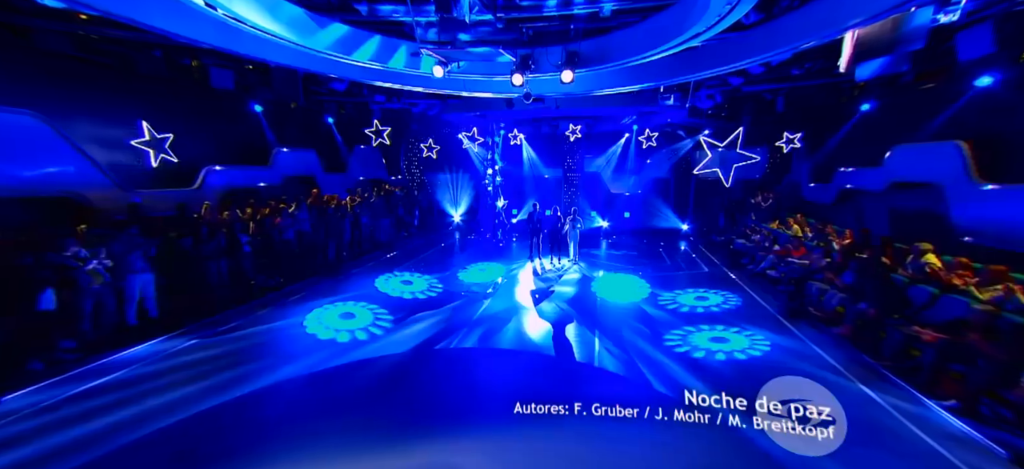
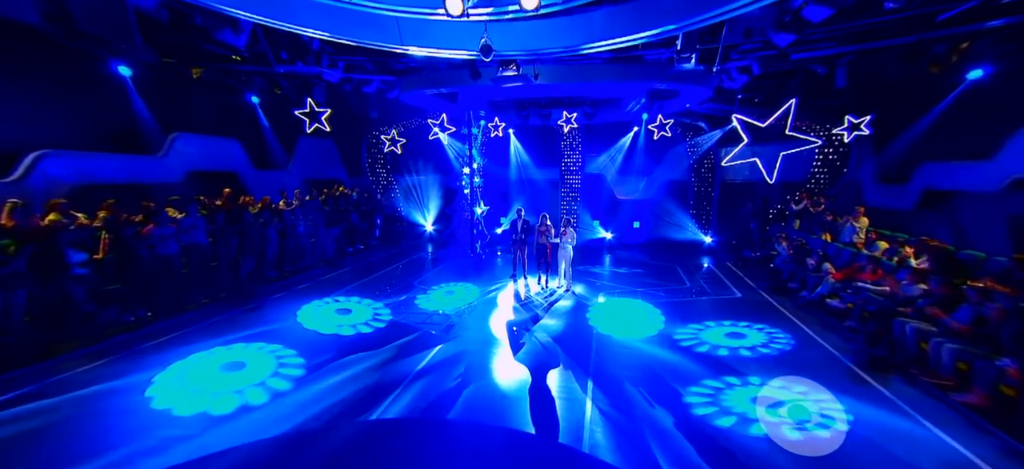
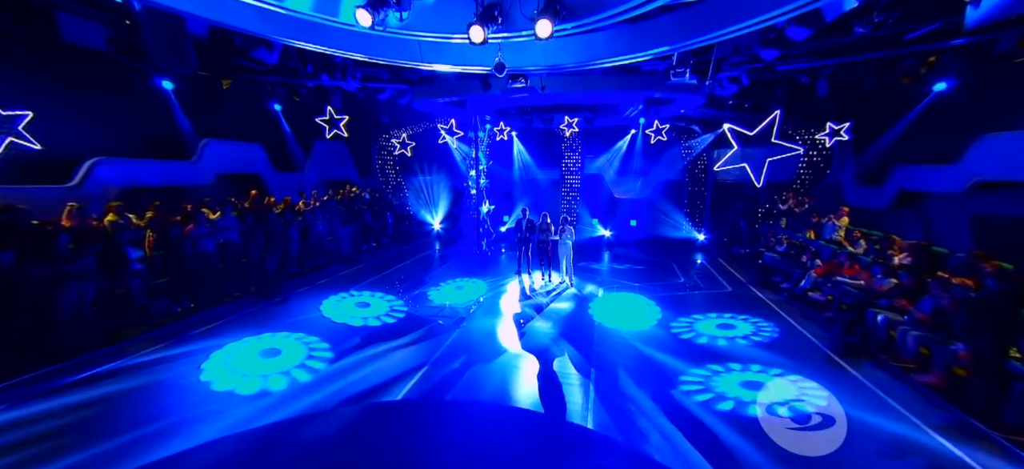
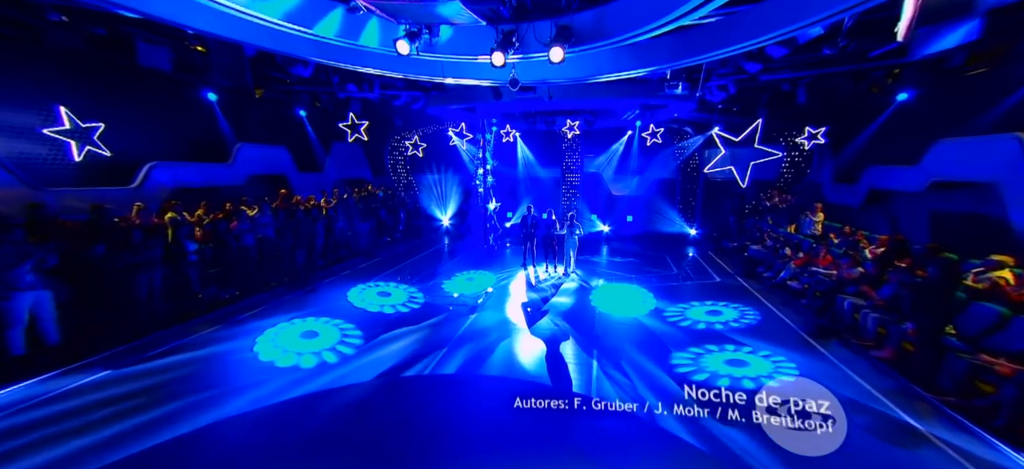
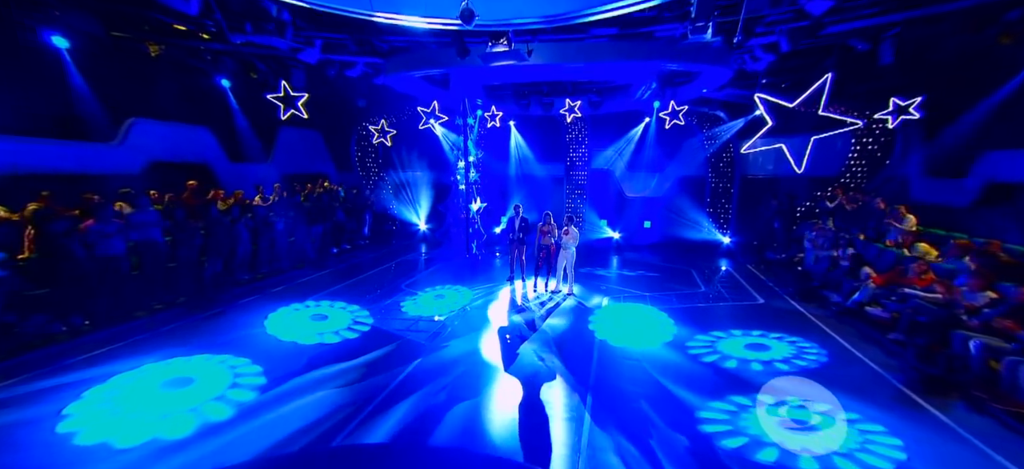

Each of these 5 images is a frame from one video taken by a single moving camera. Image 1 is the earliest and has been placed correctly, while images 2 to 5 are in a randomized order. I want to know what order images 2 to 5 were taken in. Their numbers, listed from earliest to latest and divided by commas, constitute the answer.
4, 3, 2, 5
